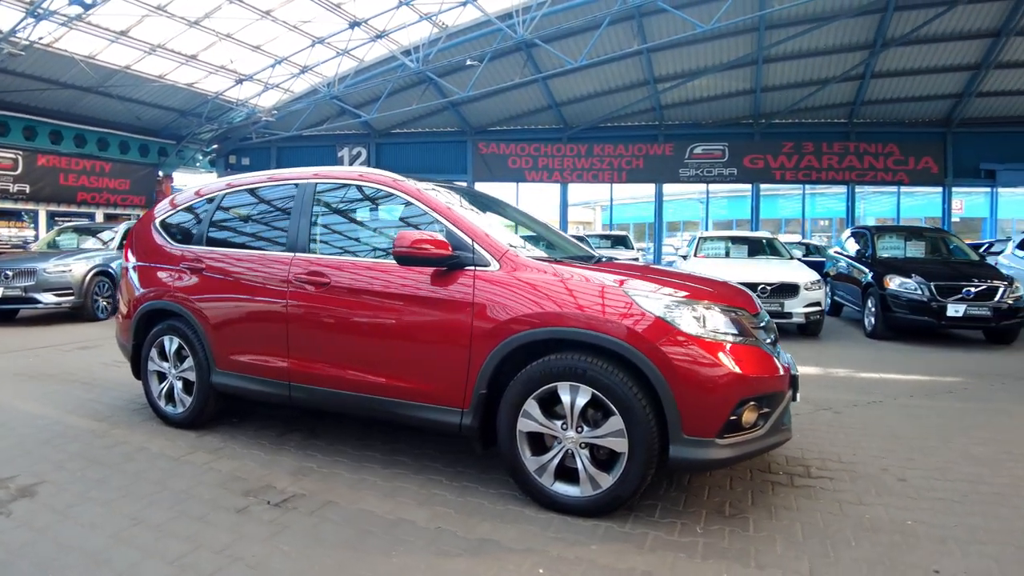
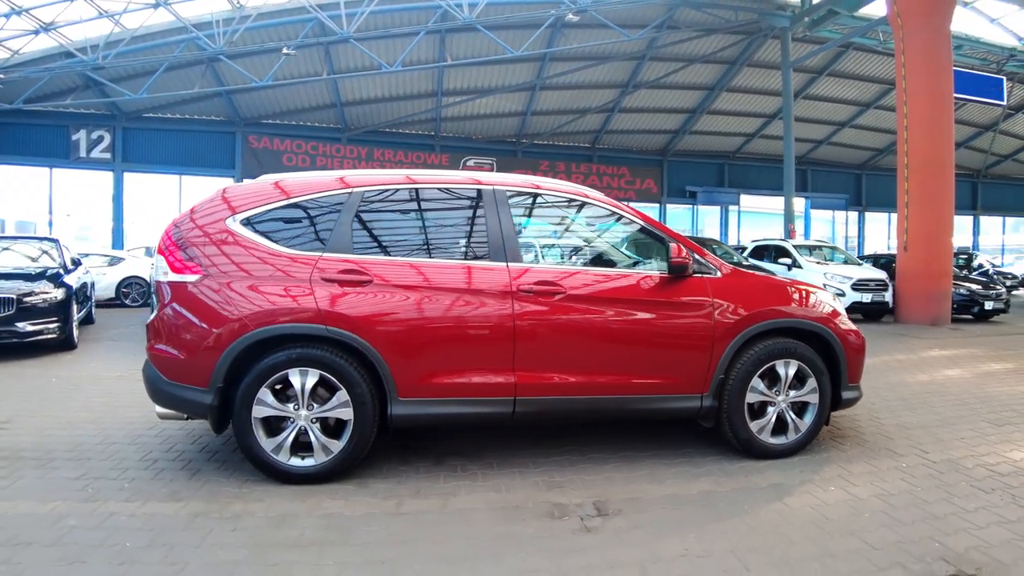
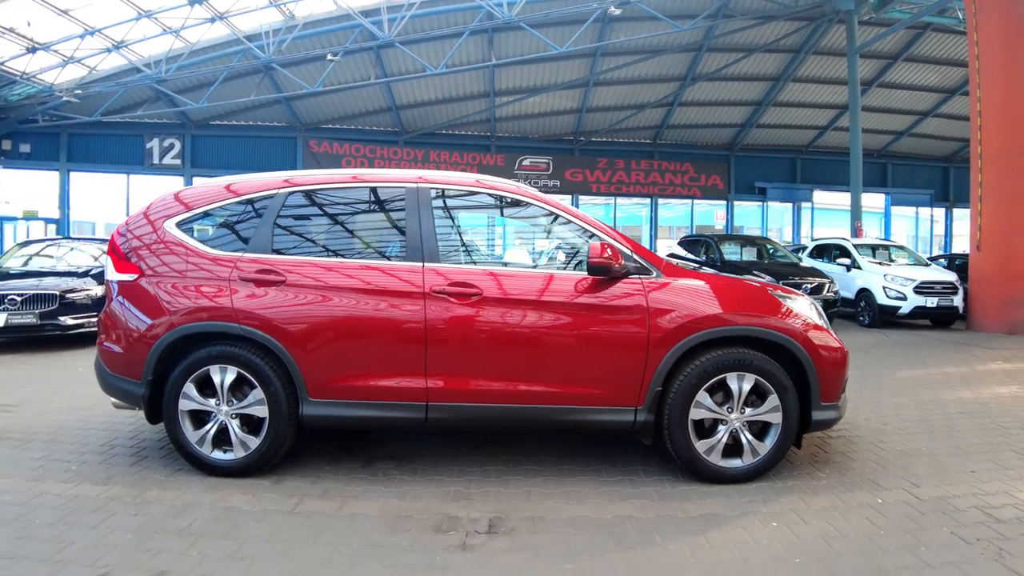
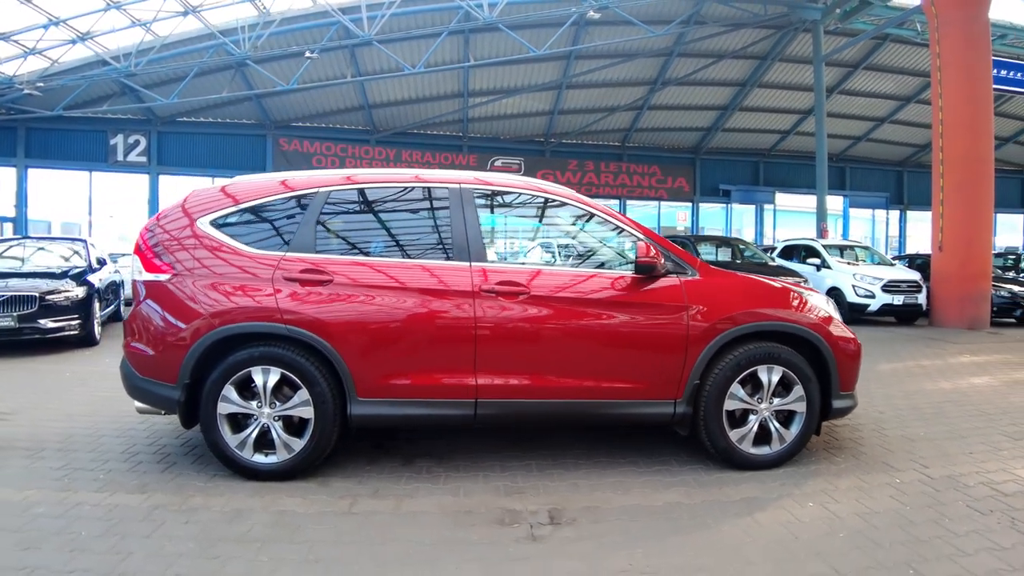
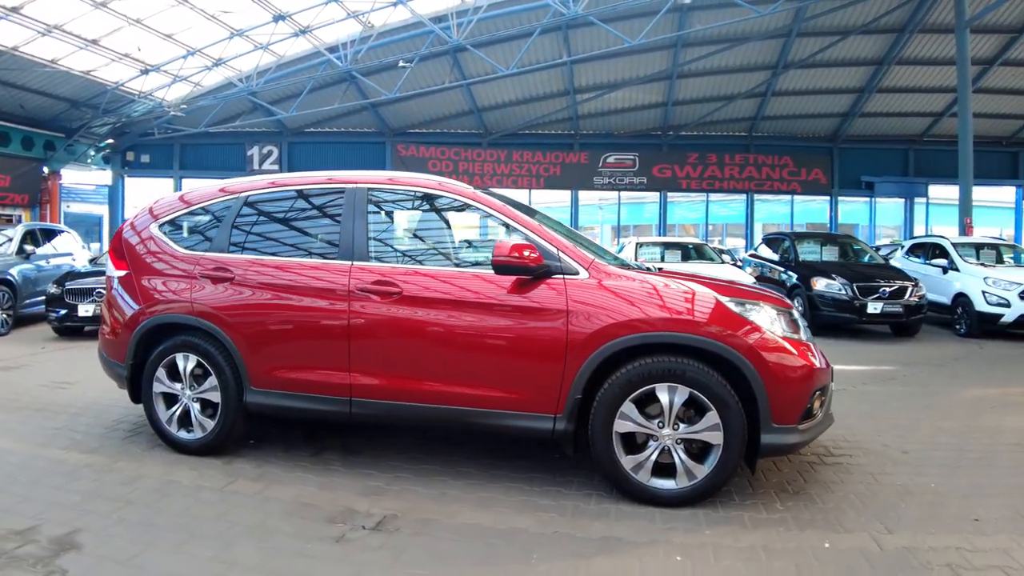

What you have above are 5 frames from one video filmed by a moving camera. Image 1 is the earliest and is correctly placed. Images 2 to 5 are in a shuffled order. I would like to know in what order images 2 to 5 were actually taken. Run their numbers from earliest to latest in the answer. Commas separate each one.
5, 3, 4, 2
